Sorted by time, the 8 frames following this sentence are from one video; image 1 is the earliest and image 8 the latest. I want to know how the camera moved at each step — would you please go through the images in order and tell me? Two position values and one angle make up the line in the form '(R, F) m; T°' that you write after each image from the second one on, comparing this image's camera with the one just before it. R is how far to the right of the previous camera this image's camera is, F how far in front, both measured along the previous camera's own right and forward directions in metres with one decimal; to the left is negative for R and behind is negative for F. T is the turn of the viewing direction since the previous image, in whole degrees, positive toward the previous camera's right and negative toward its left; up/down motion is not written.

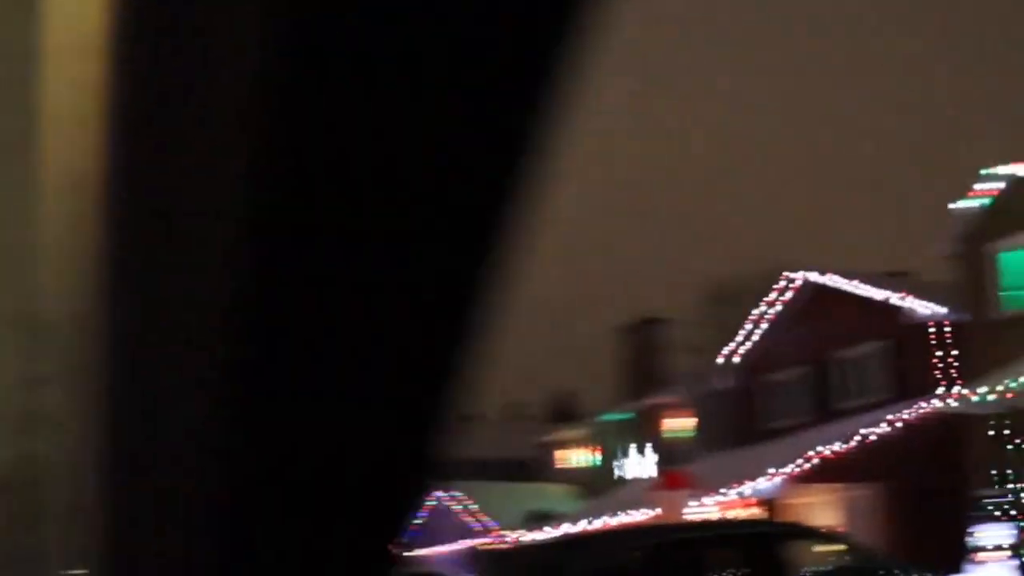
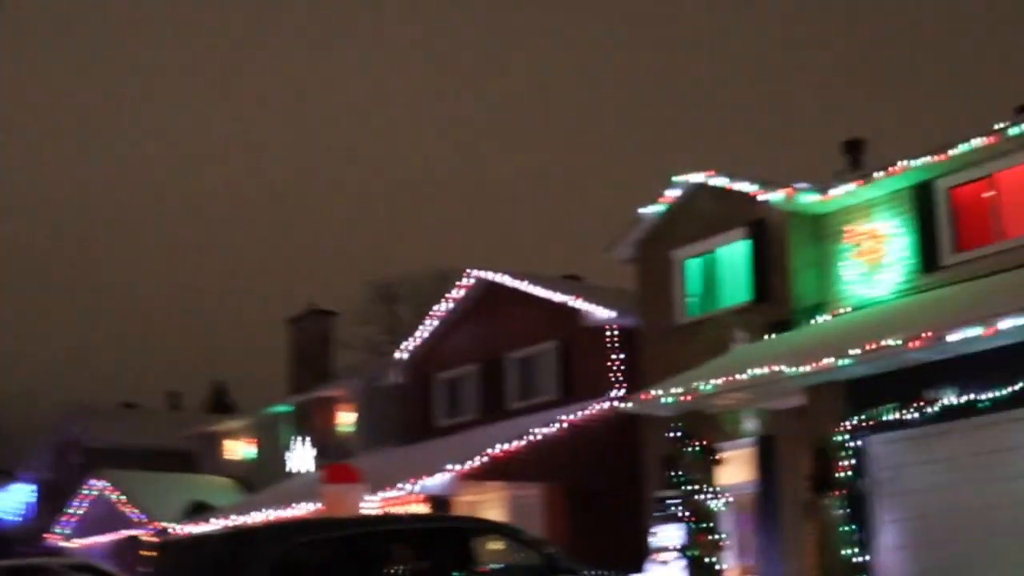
(-0.4, +0.3) m; +10°
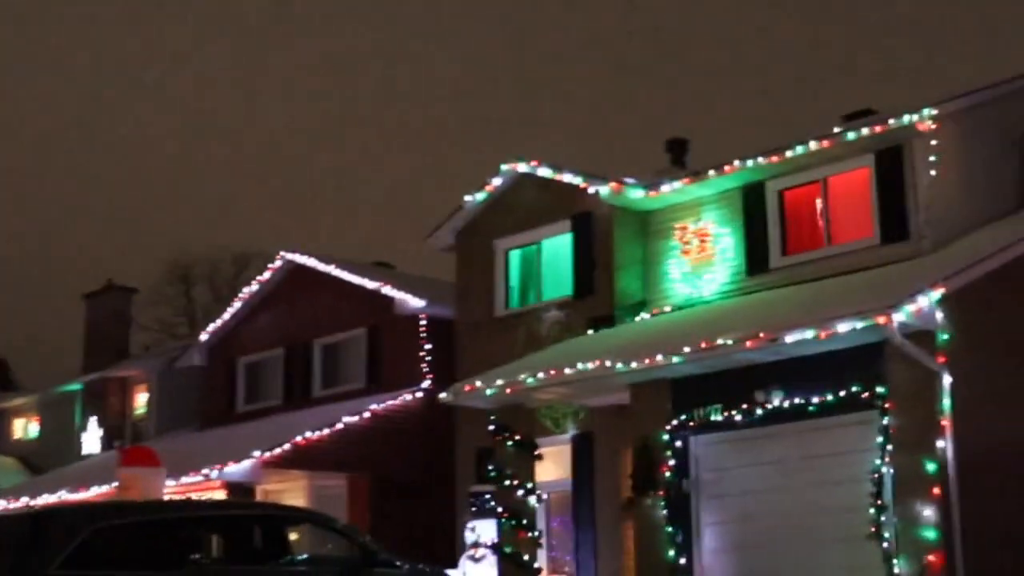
(-0.3, +0.5) m; +6°
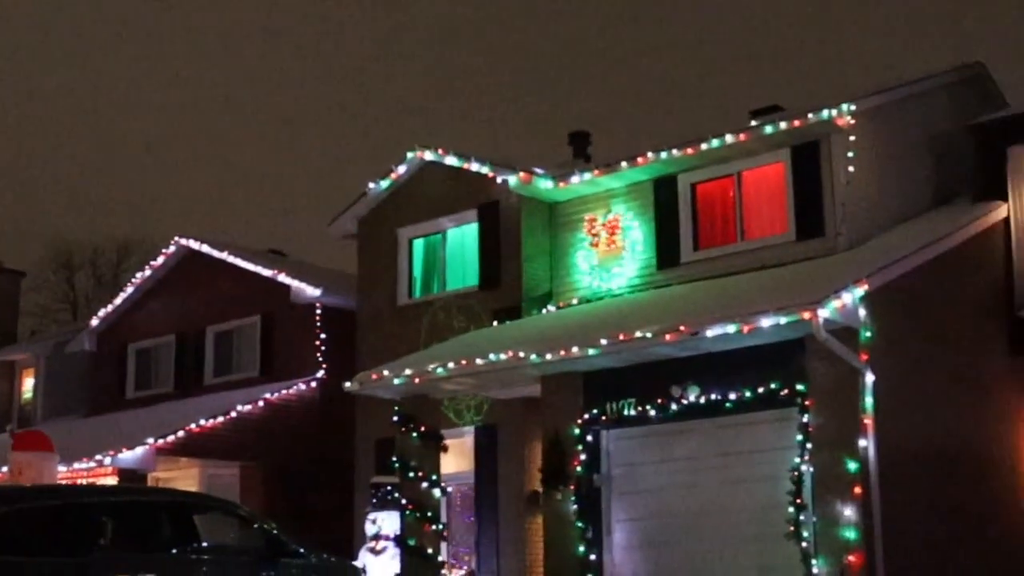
(-0.3, +0.3) m; +4°
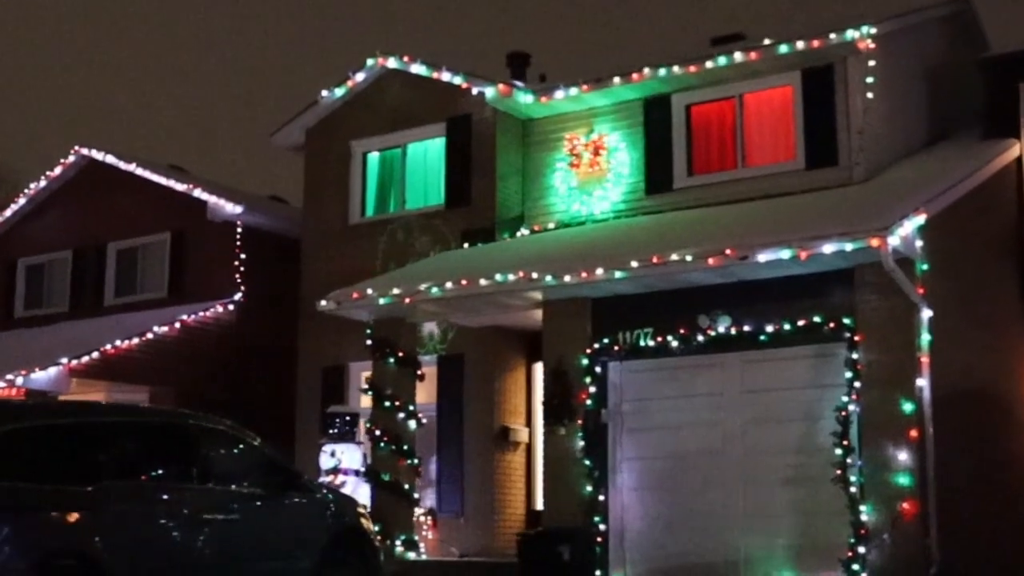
(-1.6, +1.3) m; +7°
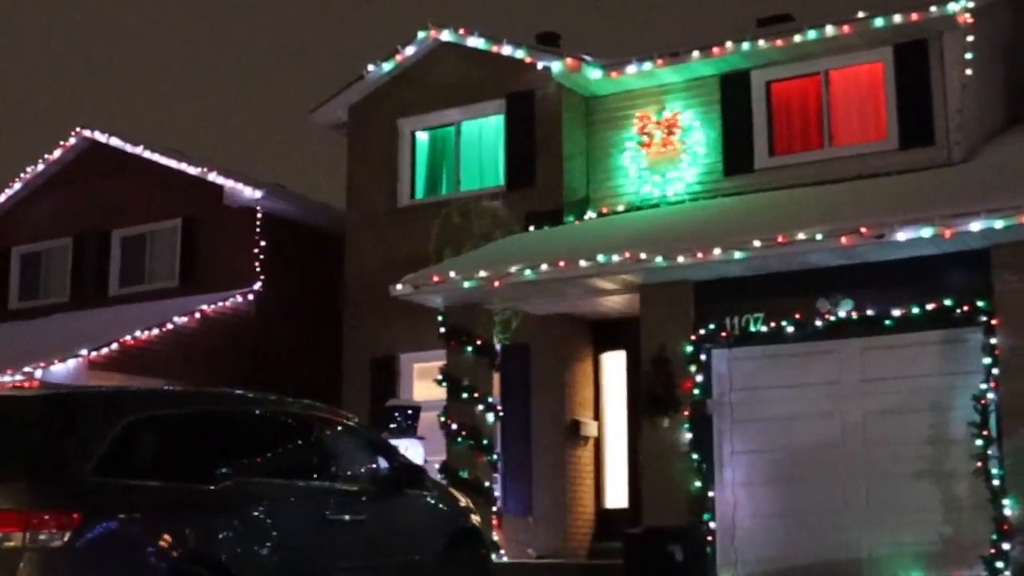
(-1.3, +0.9) m; +3°
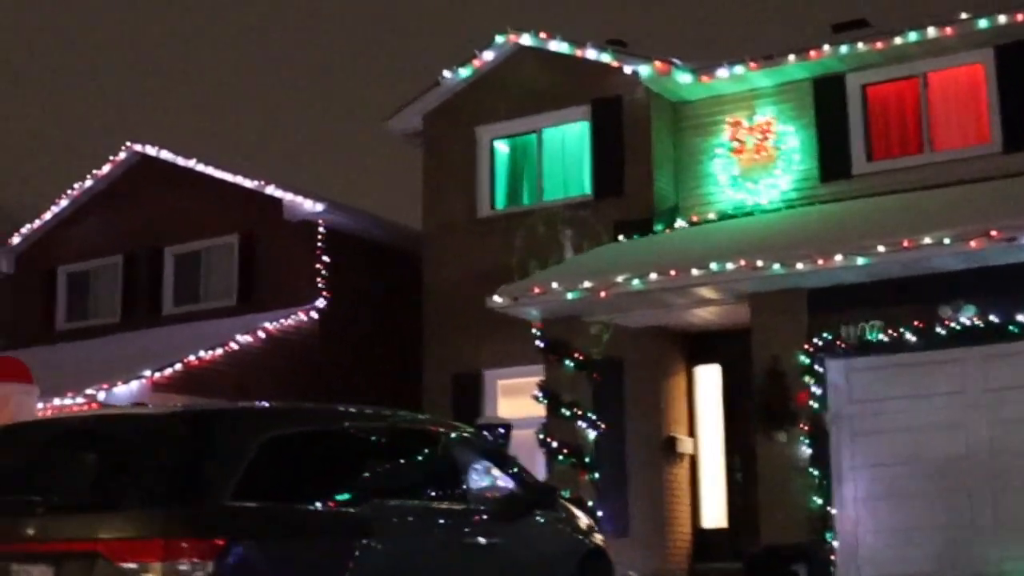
(-0.7, +0.4) m; +1°
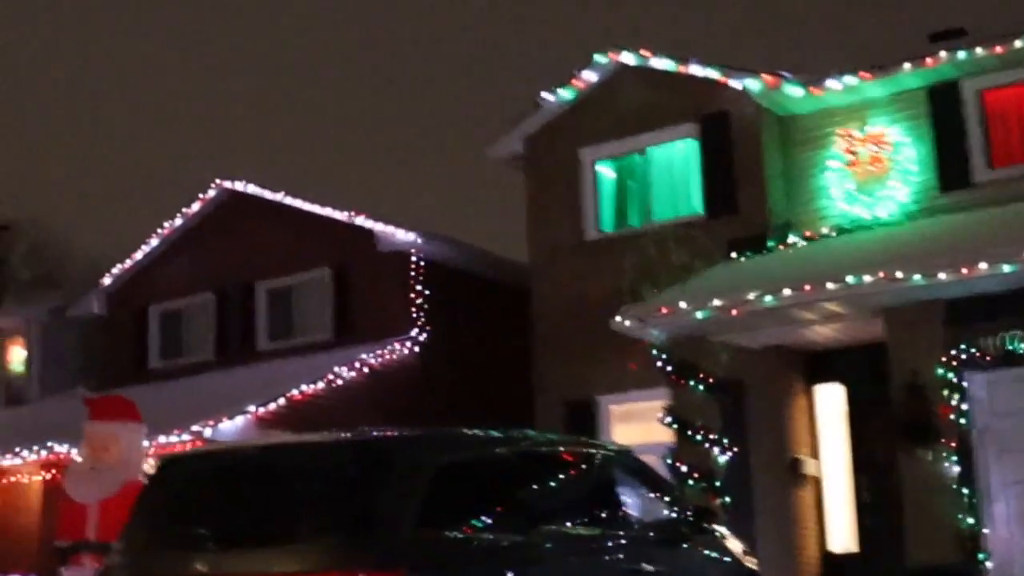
(-0.6, +0.3) m; -1°
